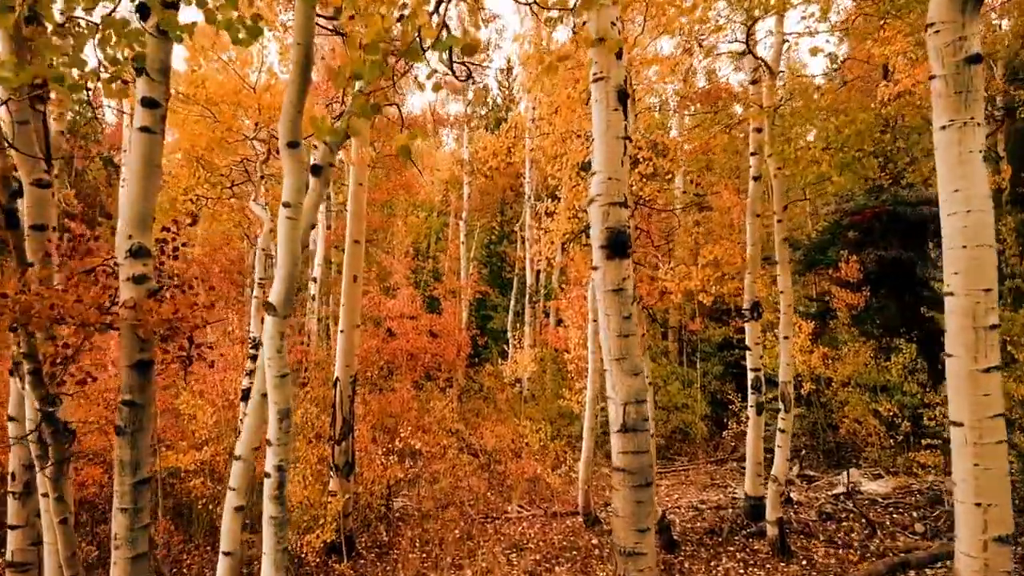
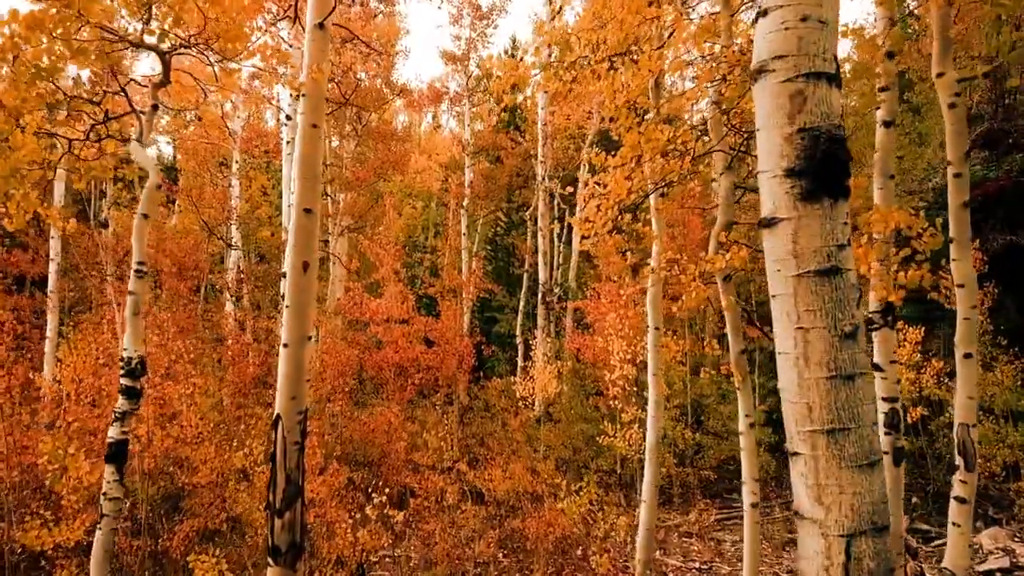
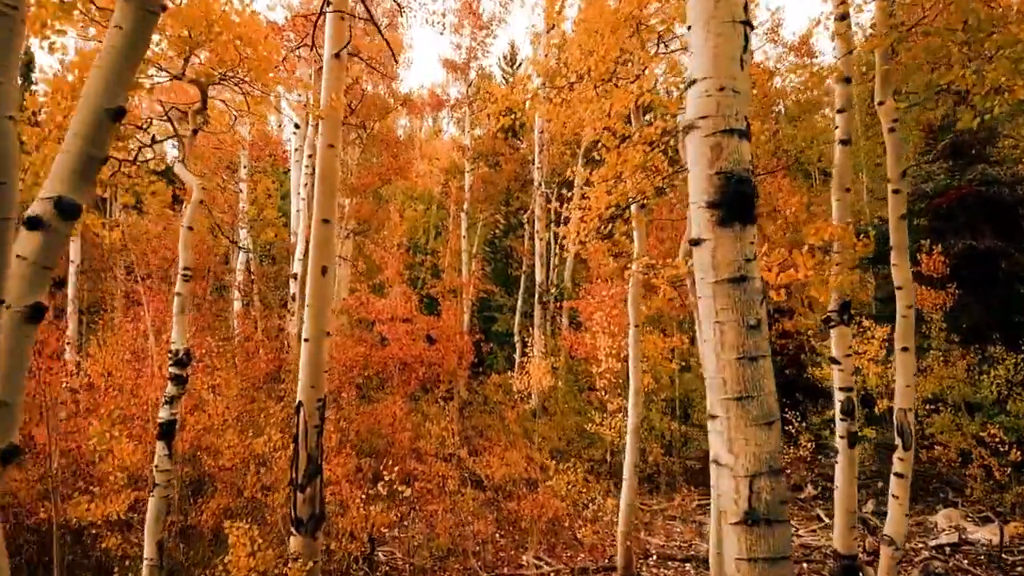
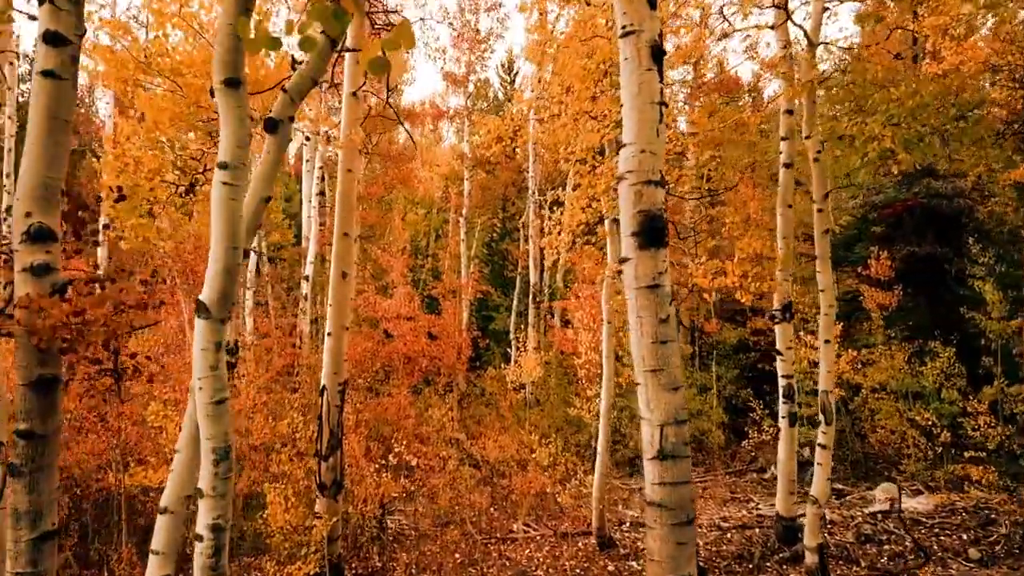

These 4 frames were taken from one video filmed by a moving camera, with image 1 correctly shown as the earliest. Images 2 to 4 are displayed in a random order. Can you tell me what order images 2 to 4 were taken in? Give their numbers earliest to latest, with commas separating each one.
4, 3, 2
